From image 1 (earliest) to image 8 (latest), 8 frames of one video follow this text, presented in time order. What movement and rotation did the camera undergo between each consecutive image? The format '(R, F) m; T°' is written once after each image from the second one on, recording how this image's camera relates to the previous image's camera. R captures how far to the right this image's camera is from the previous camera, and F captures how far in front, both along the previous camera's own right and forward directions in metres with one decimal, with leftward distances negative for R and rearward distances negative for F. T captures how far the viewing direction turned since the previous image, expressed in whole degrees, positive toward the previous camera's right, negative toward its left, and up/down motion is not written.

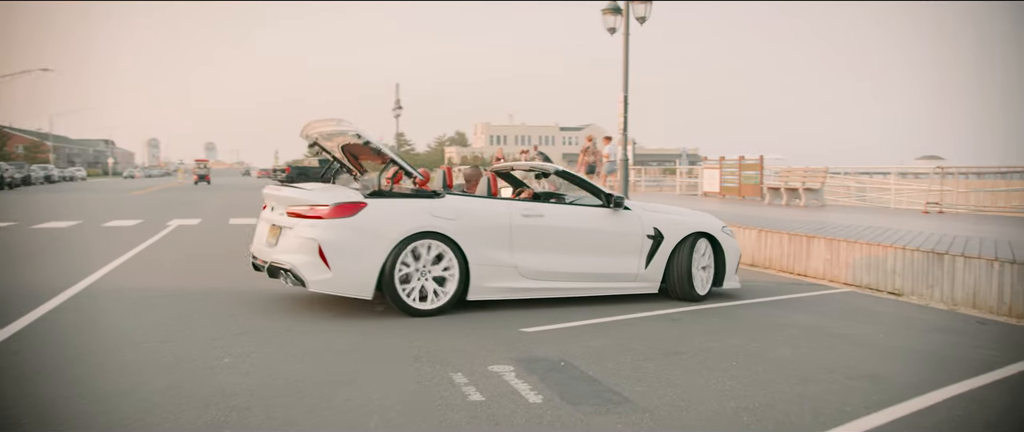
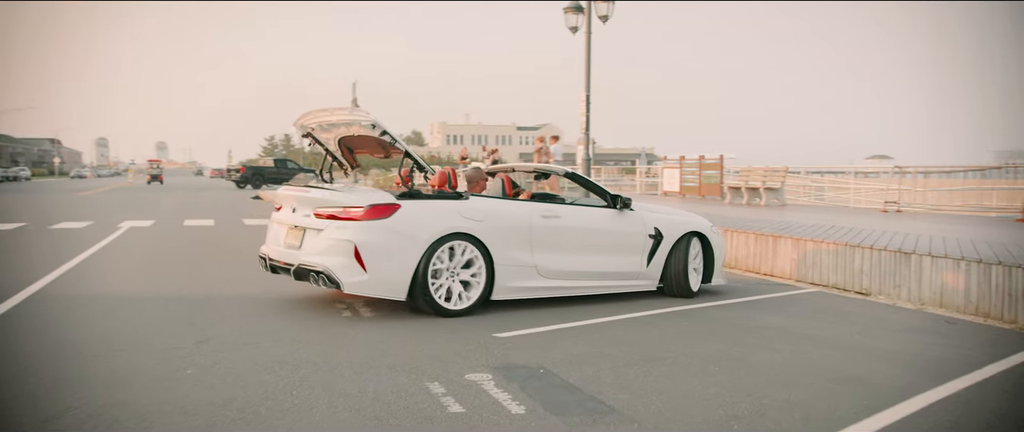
(-0.1, +0.2) m; +3°
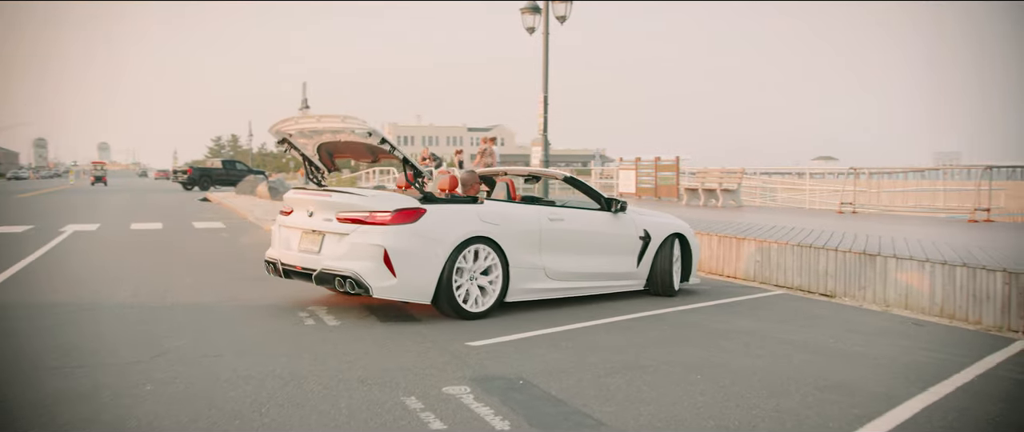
(-0.1, +0.2) m; +4°
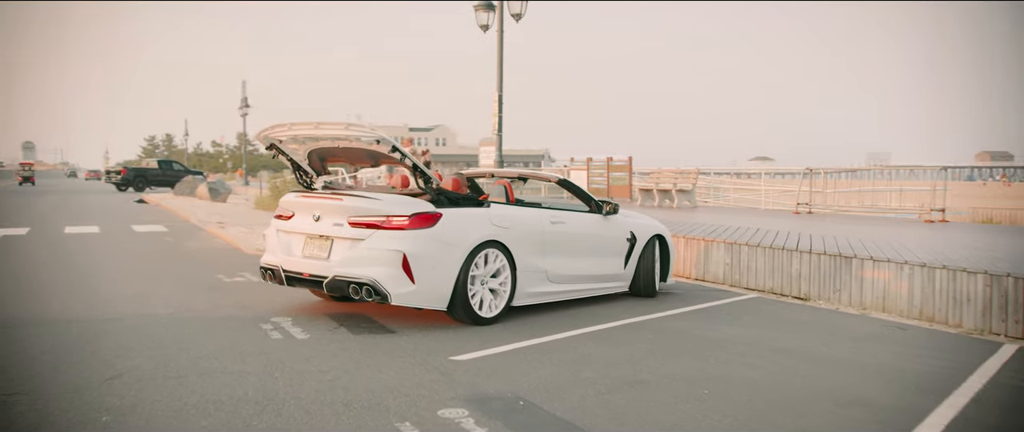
(-0.3, +0.4) m; +4°
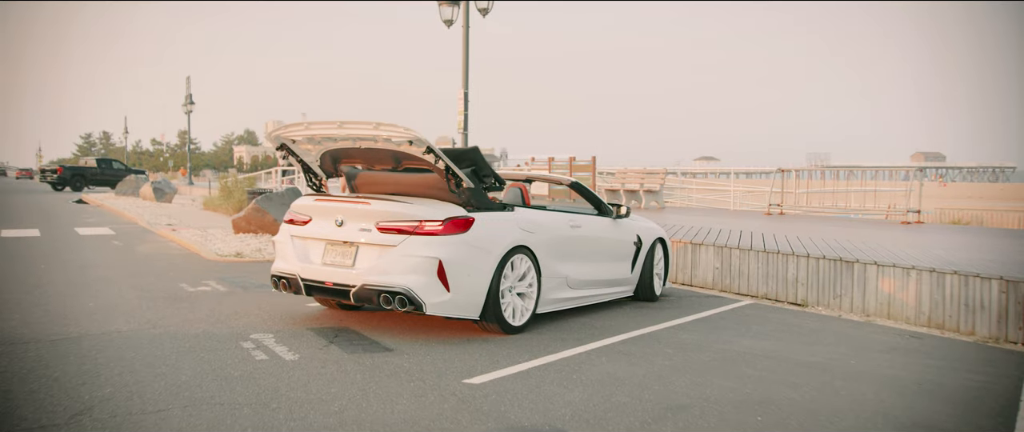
(-0.4, +0.5) m; +4°
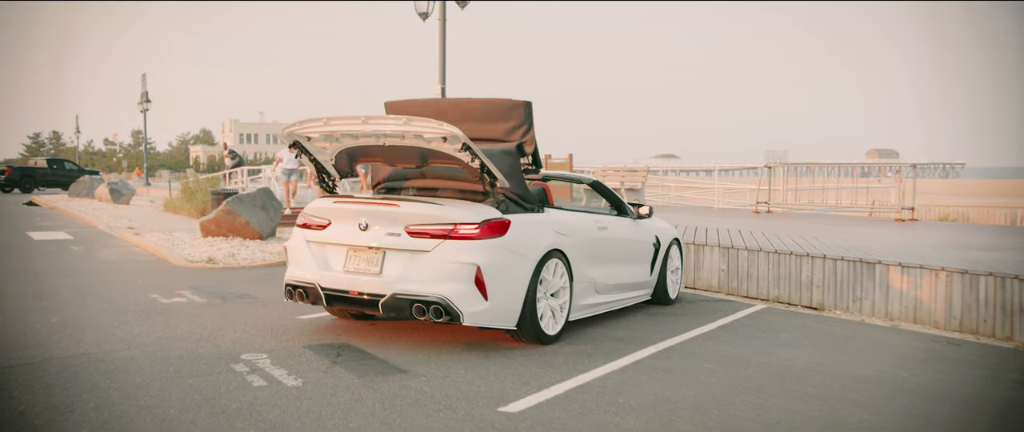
(-0.4, +0.6) m; +3°
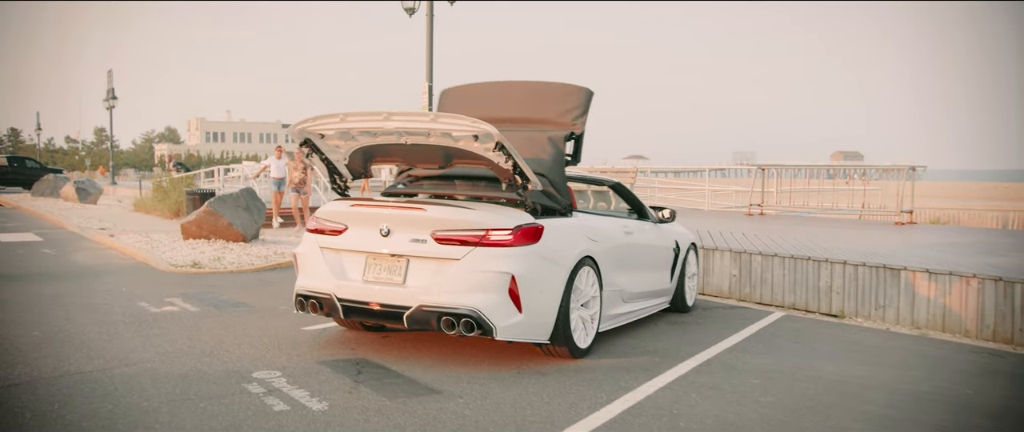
(-0.4, +0.4) m; +2°
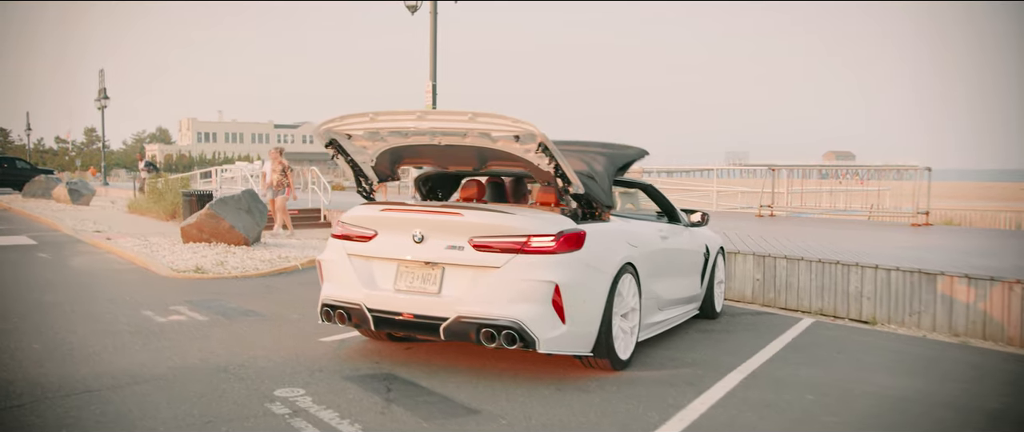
(-0.3, +0.3) m; +1°
